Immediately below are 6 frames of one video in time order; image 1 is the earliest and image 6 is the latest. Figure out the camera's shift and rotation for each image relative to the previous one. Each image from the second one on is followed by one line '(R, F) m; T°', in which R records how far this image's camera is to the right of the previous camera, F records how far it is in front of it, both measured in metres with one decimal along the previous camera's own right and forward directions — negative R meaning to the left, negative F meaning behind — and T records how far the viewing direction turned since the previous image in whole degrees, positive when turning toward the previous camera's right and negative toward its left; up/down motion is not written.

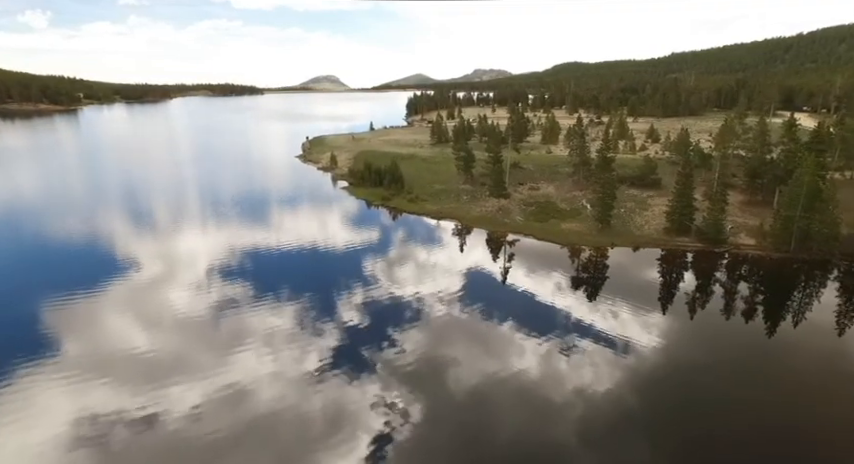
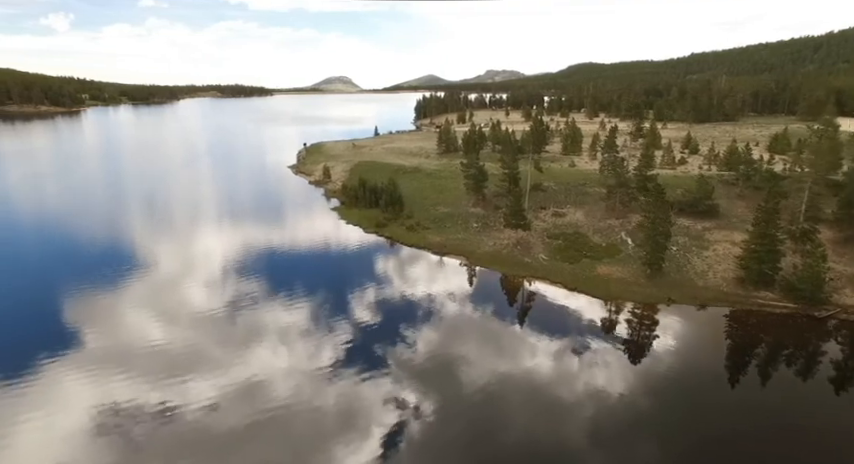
(+0.5, -1.0) m; -1°
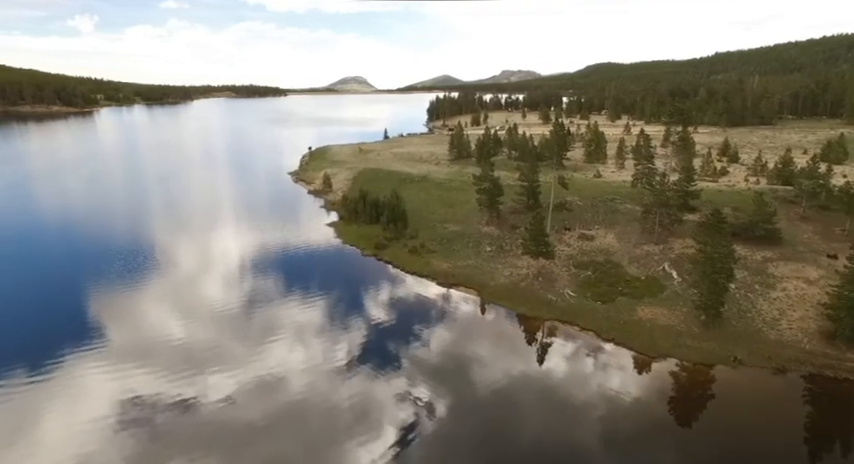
(+0.1, +1.1) m; -2°
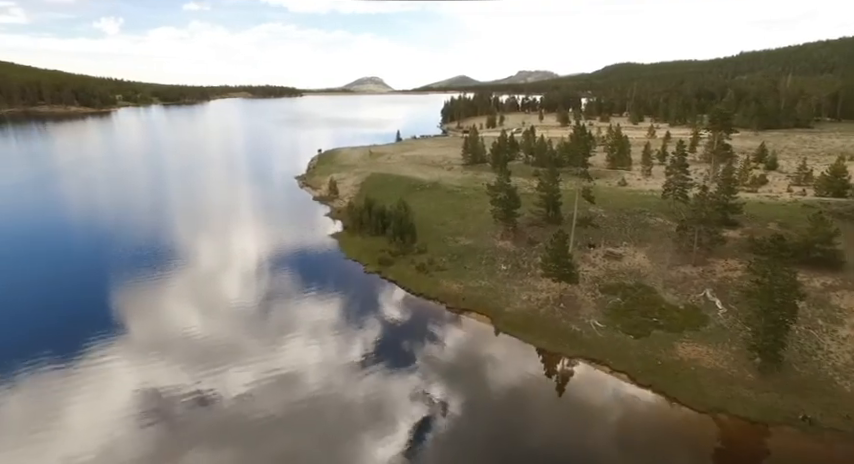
(+0.1, +0.7) m; -2°
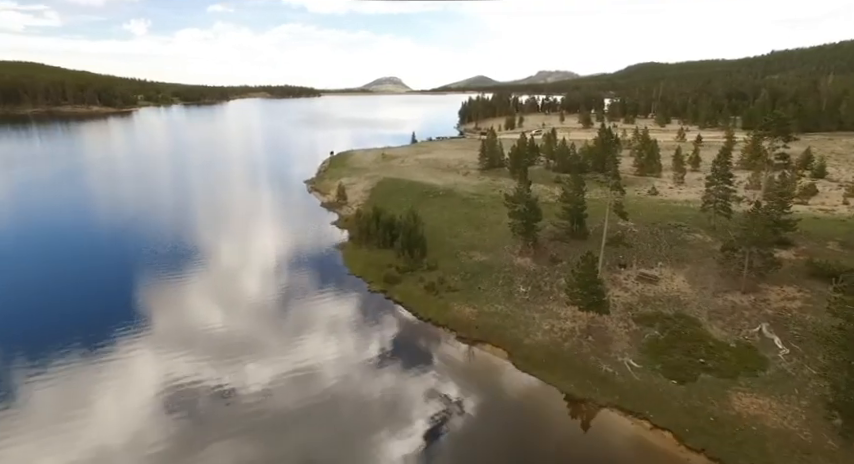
(+0.1, +0.7) m; -2°
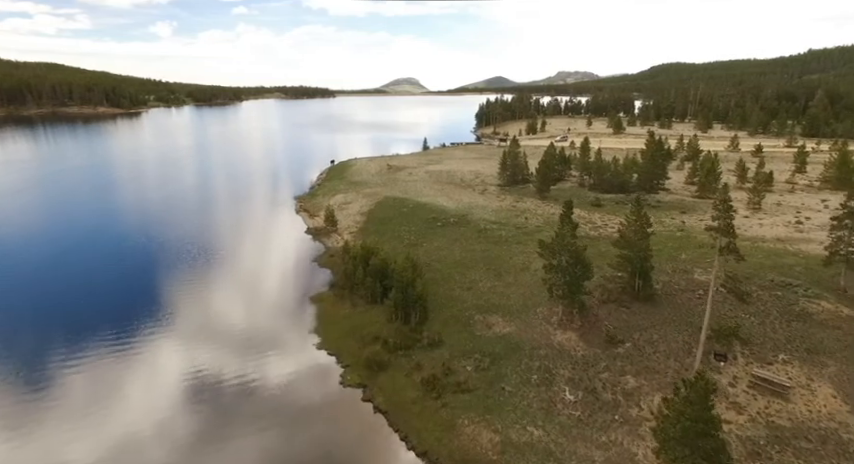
(+0.1, +2.0) m; -2°
